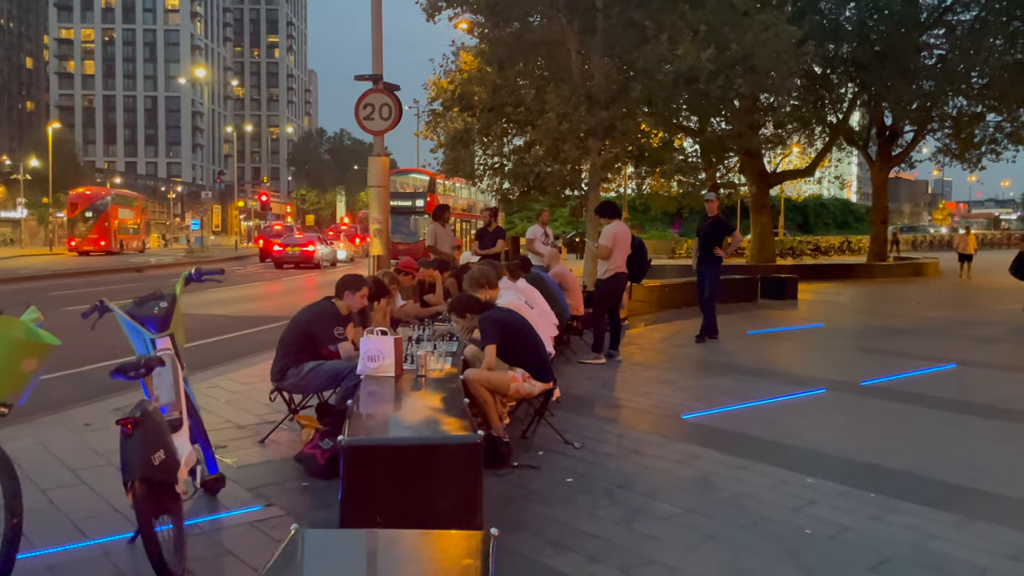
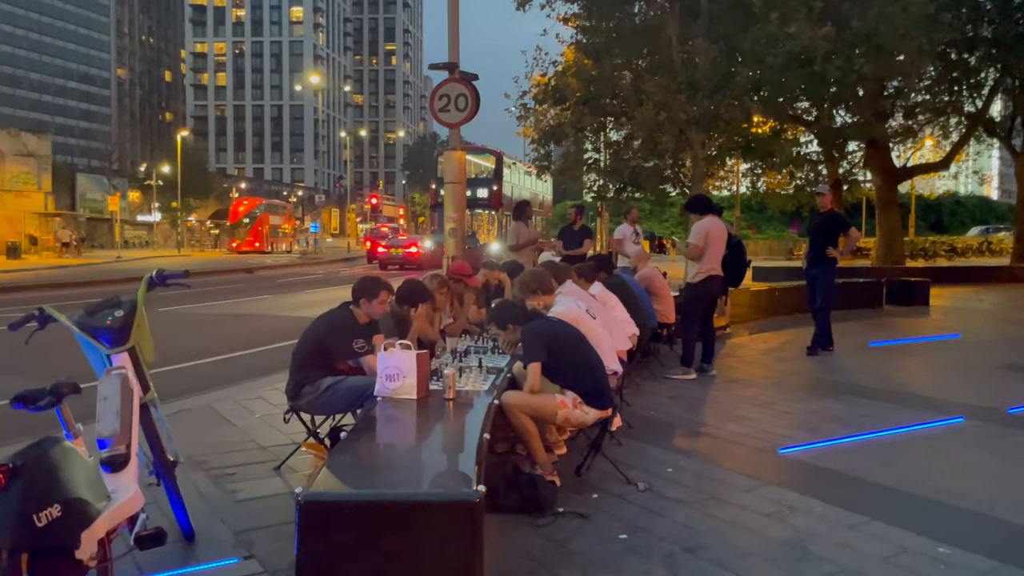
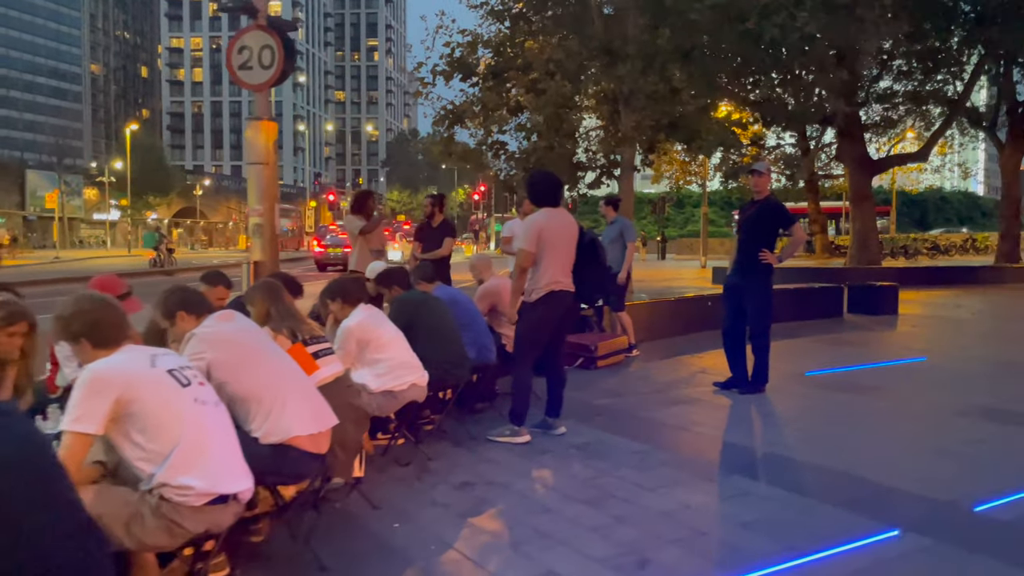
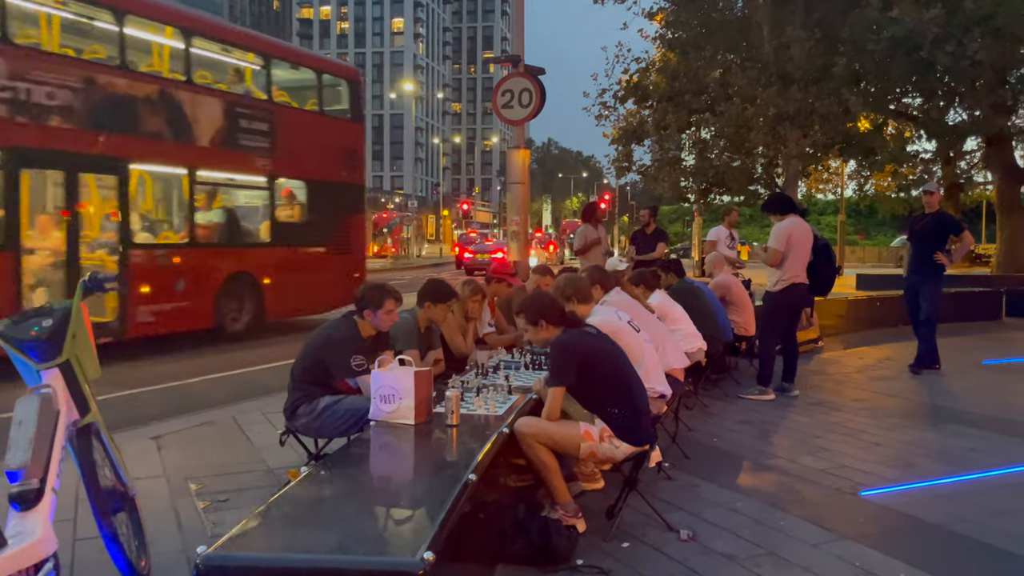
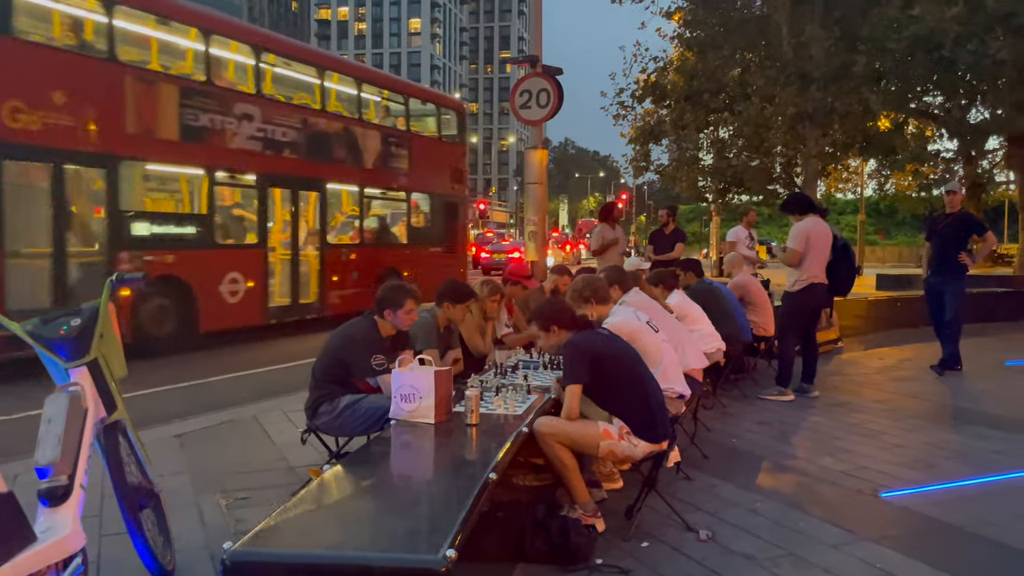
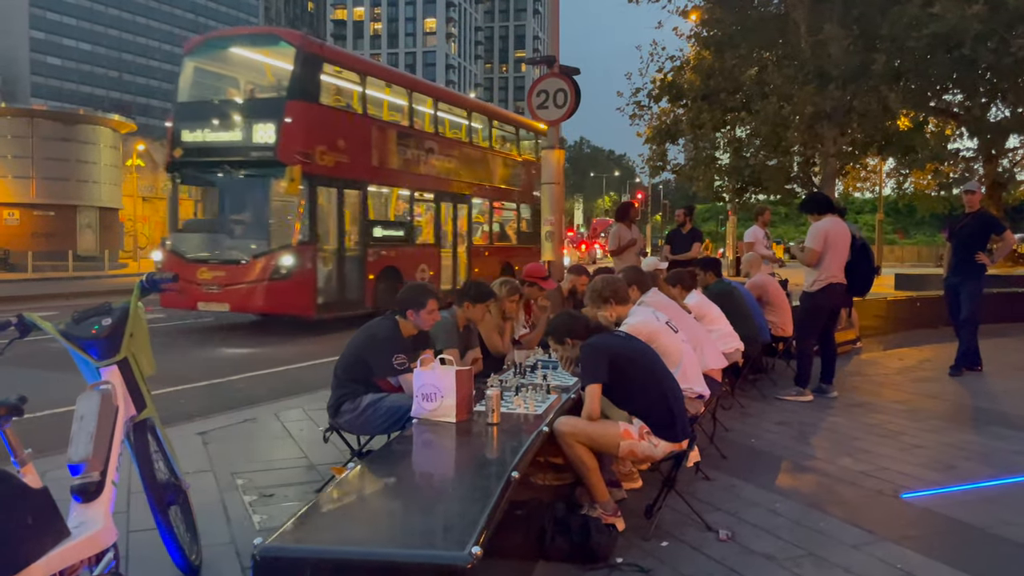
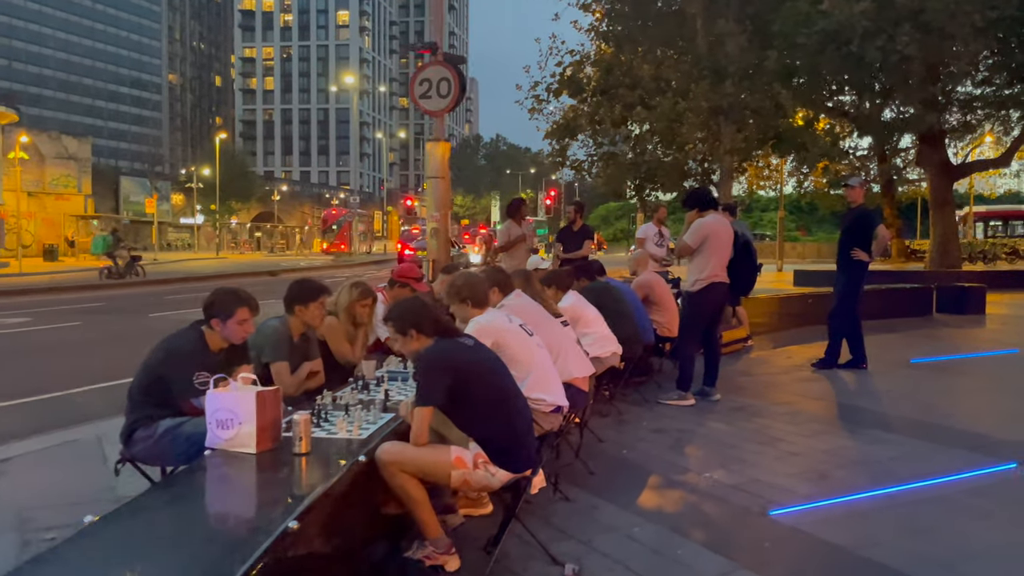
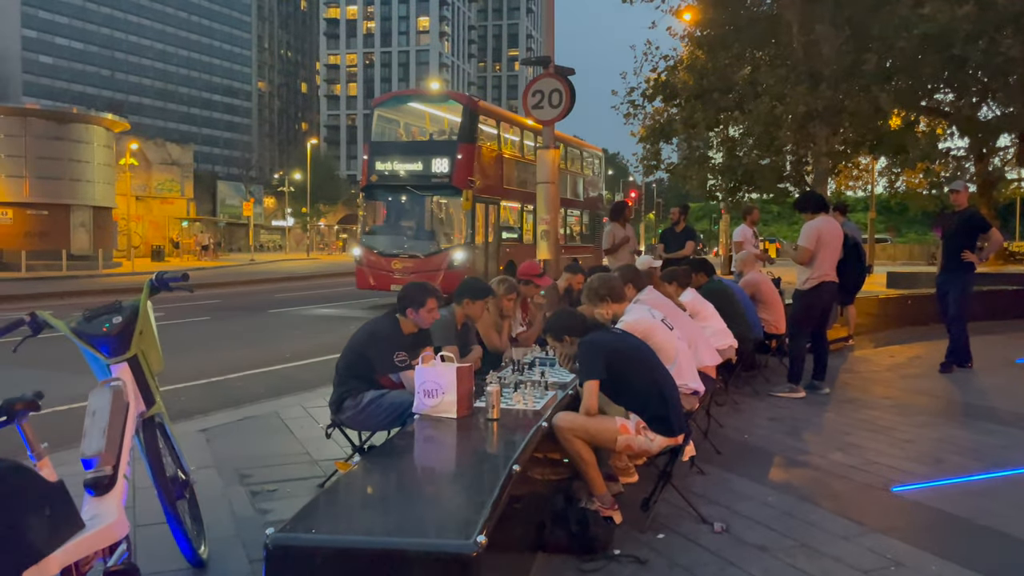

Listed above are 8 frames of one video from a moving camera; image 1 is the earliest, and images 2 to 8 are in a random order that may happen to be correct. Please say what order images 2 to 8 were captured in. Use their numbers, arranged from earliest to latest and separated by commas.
2, 8, 6, 5, 4, 7, 3
